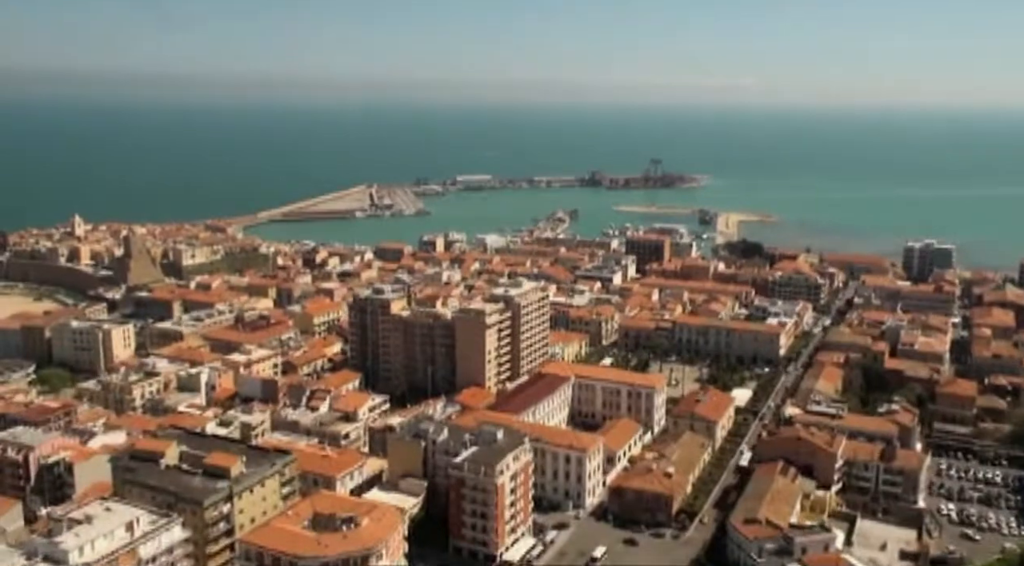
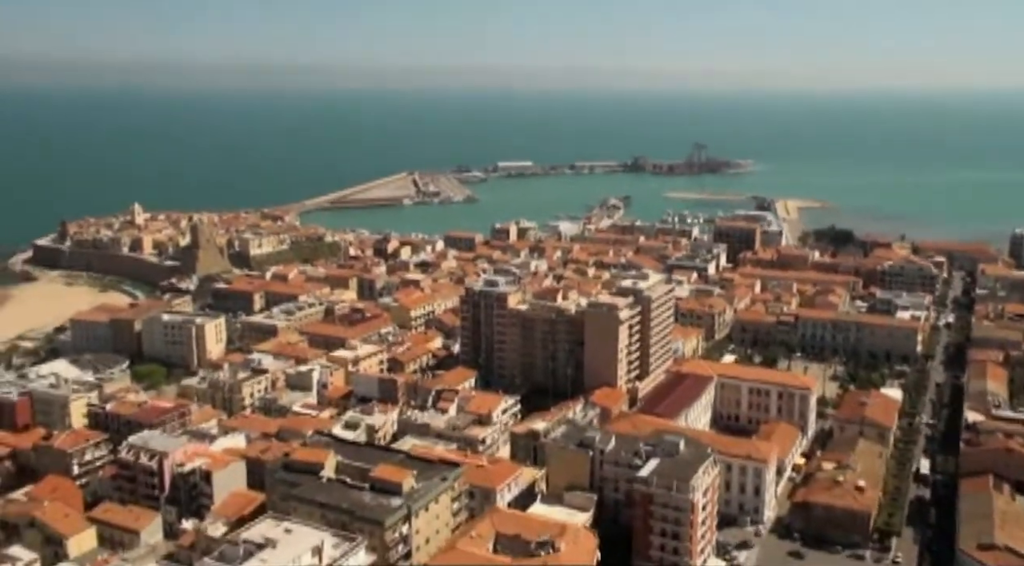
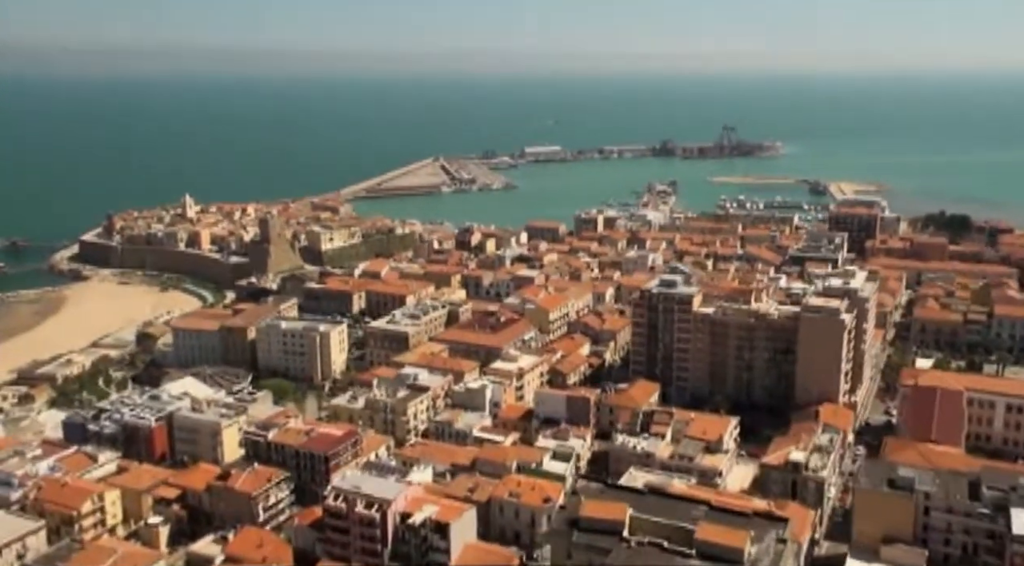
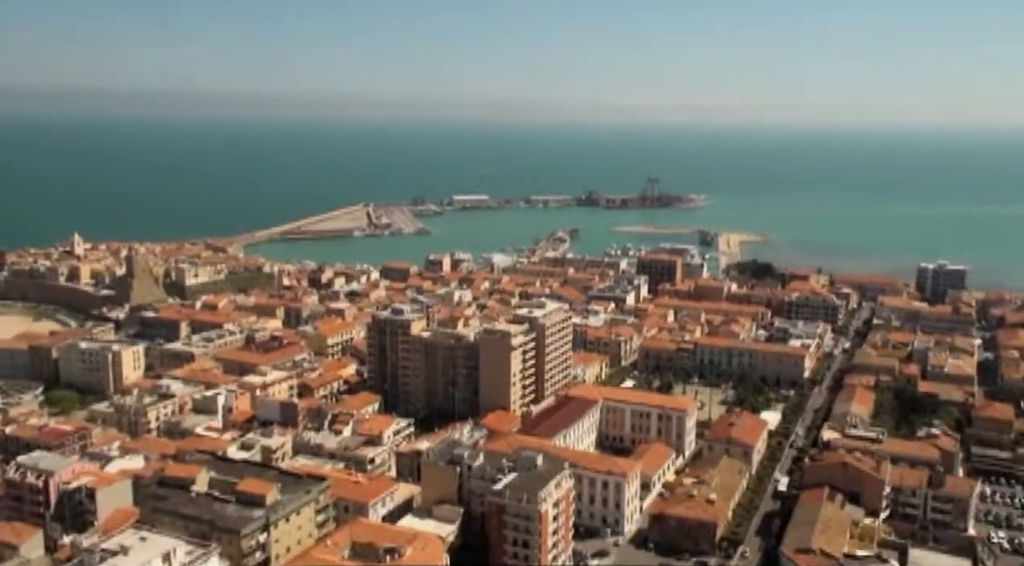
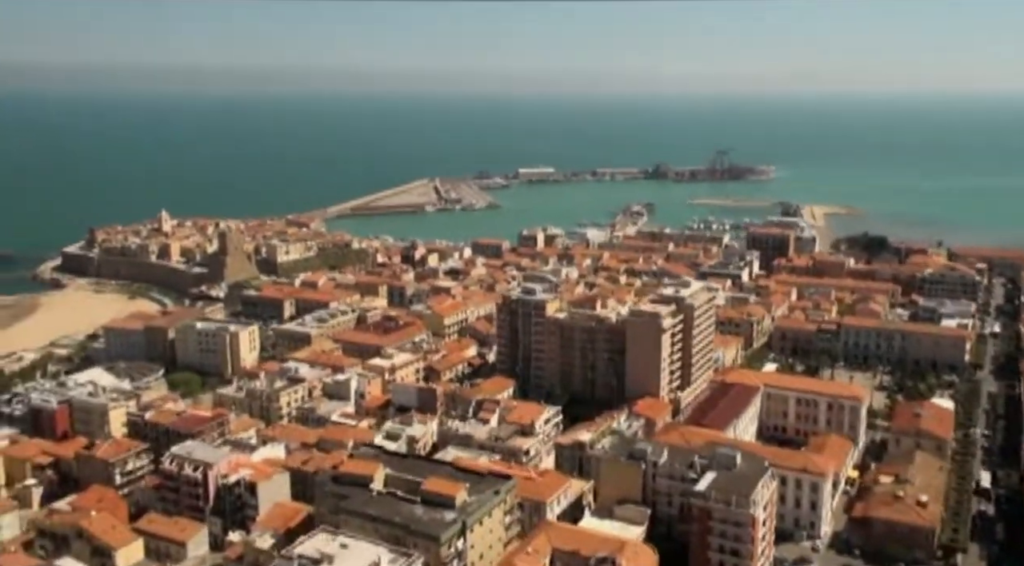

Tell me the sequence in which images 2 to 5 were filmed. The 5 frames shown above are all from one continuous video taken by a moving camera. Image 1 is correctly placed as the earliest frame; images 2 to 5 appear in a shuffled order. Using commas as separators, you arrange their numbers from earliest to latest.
4, 2, 5, 3
